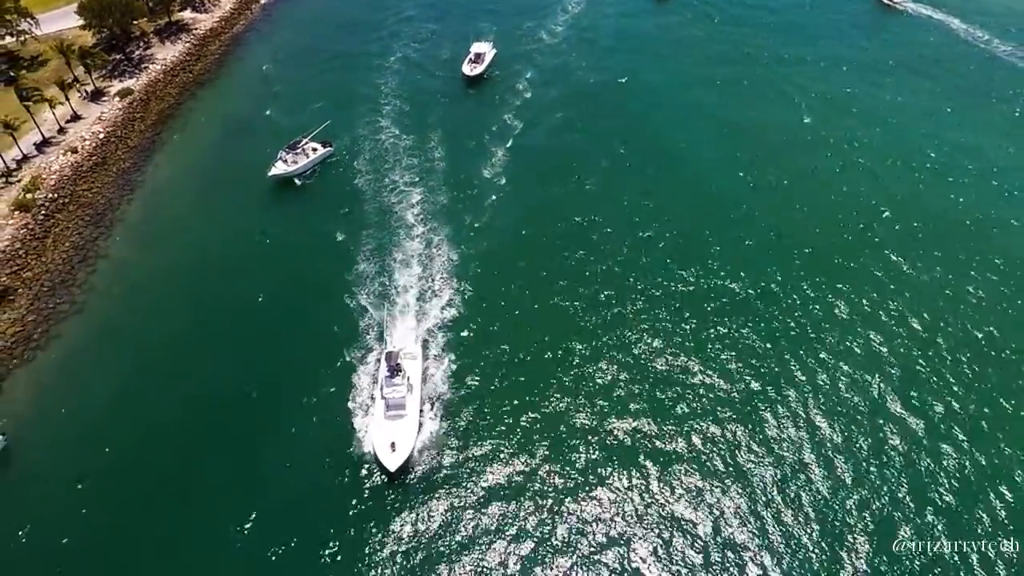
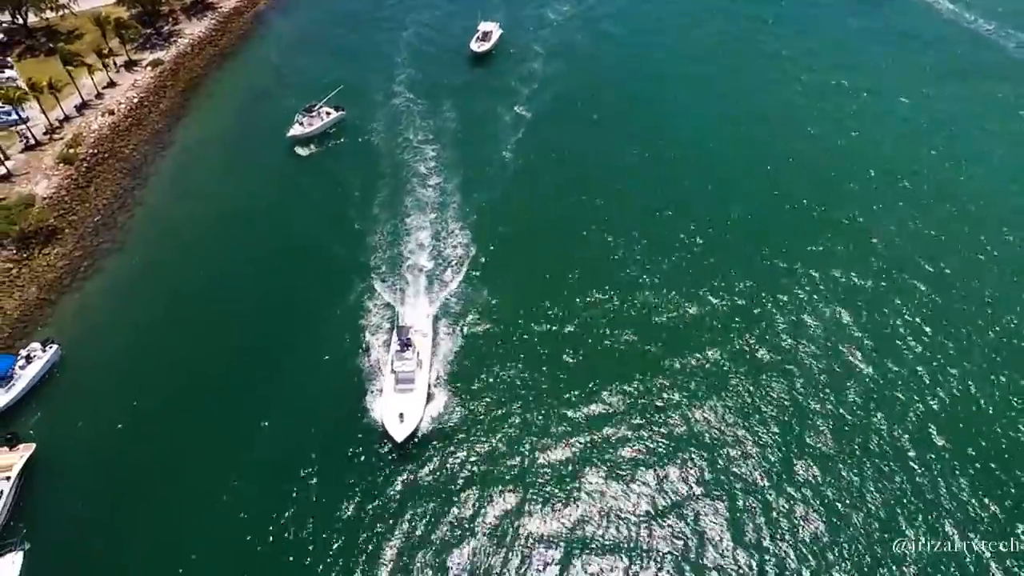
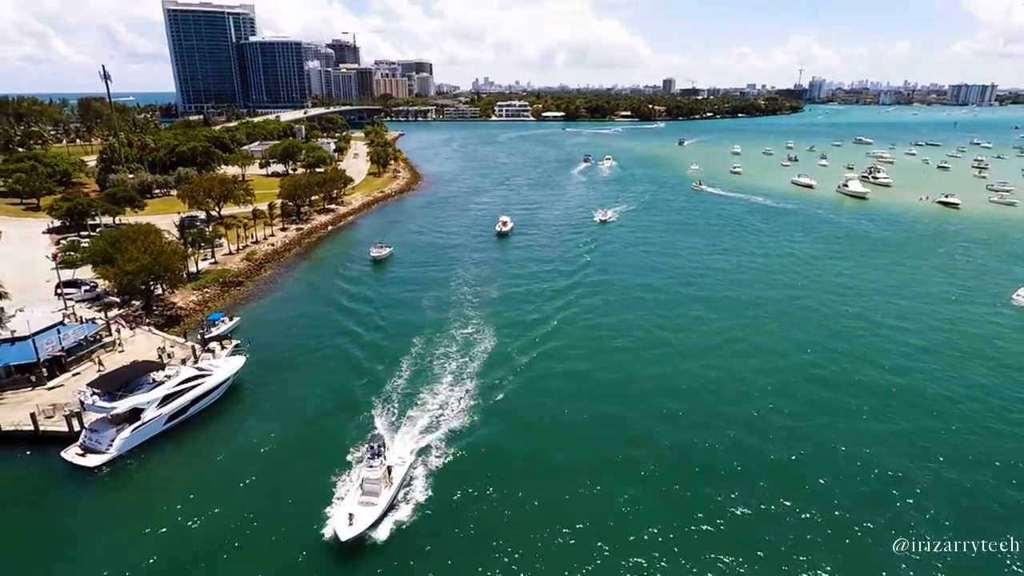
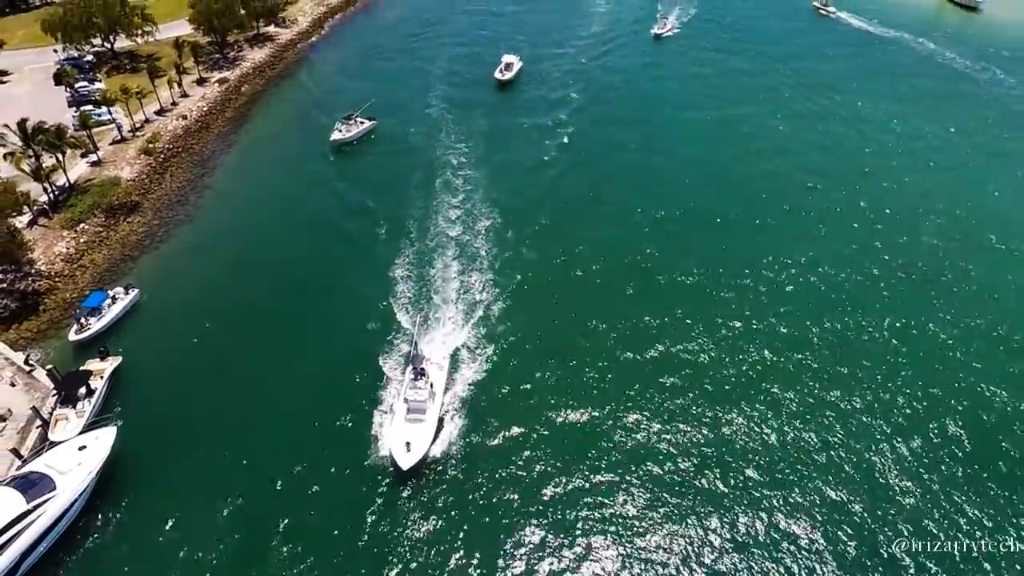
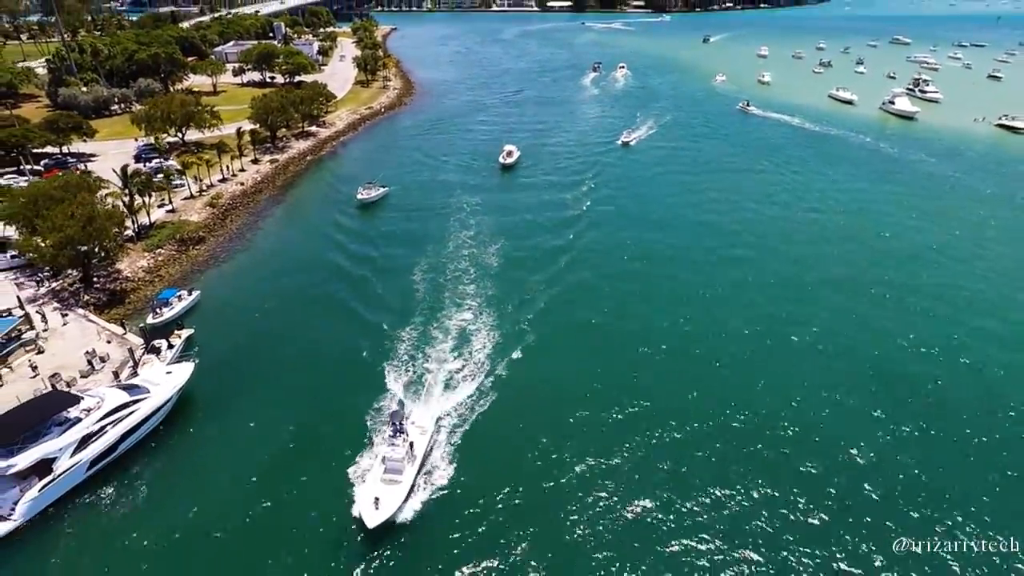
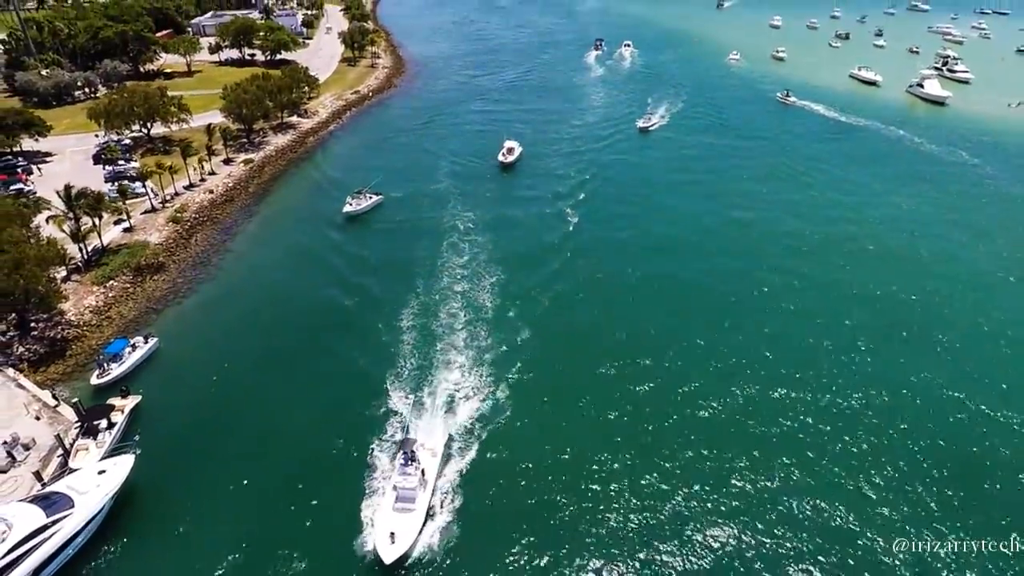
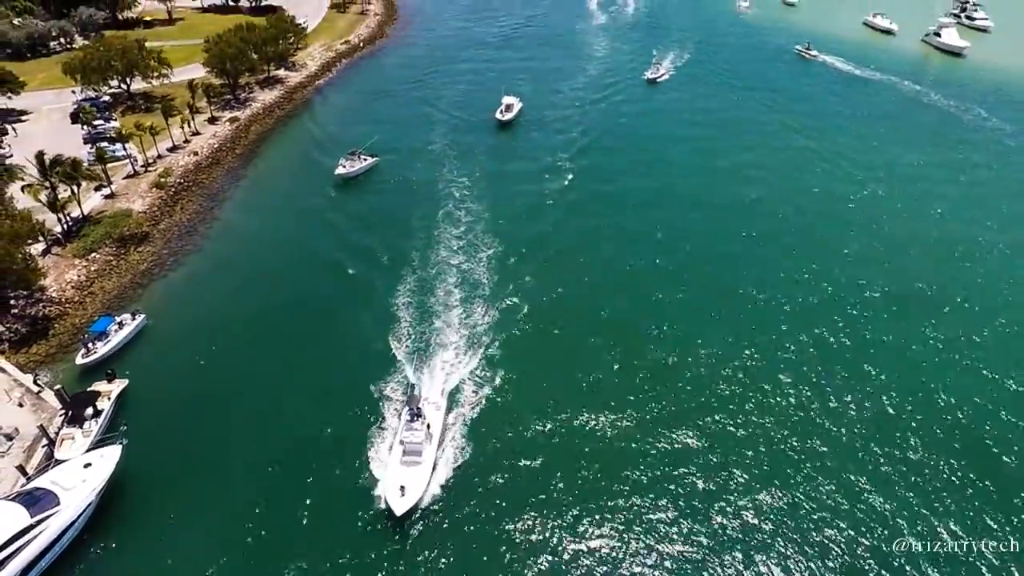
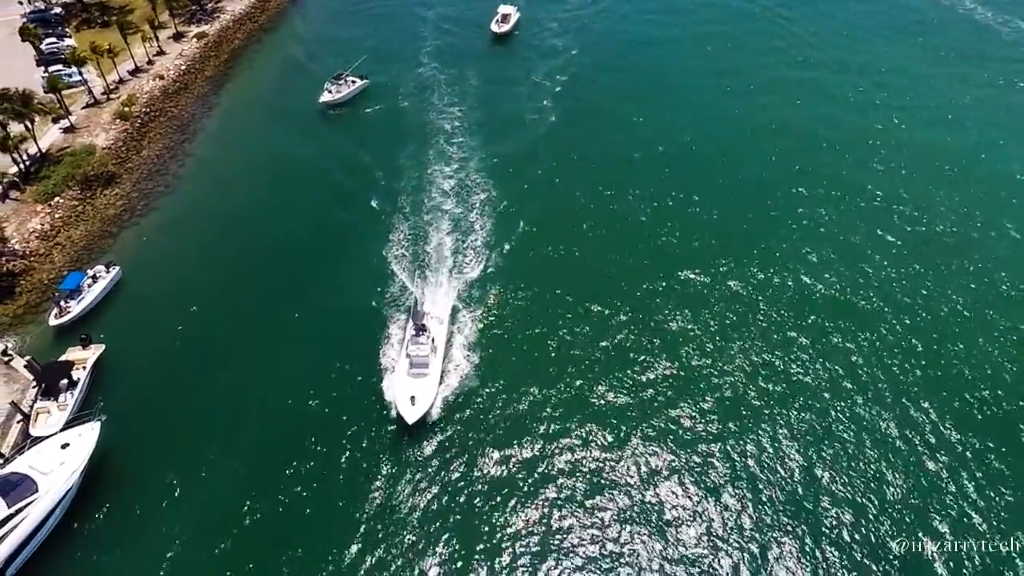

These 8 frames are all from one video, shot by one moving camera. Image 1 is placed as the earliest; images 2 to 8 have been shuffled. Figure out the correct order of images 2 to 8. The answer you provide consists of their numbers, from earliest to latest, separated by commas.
2, 8, 4, 7, 6, 5, 3
